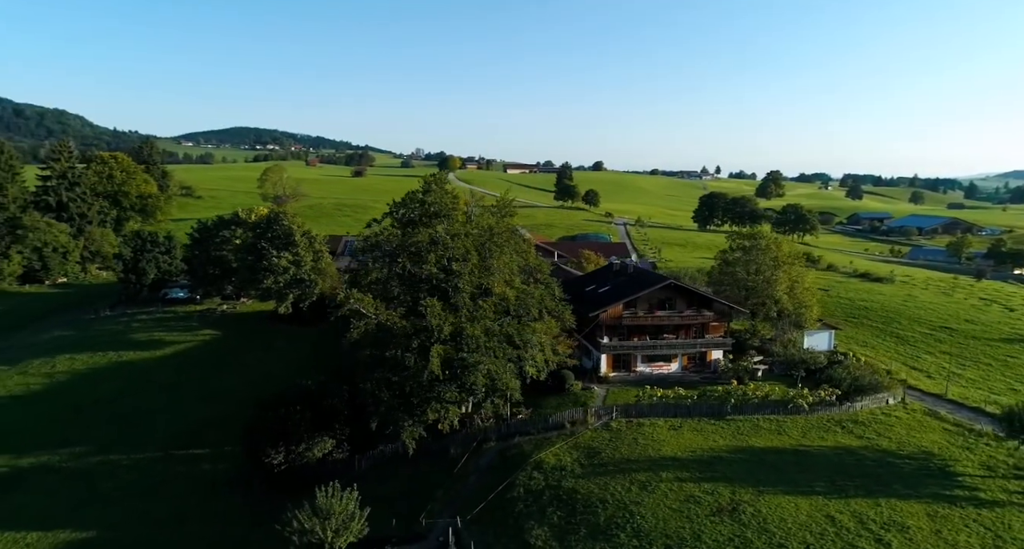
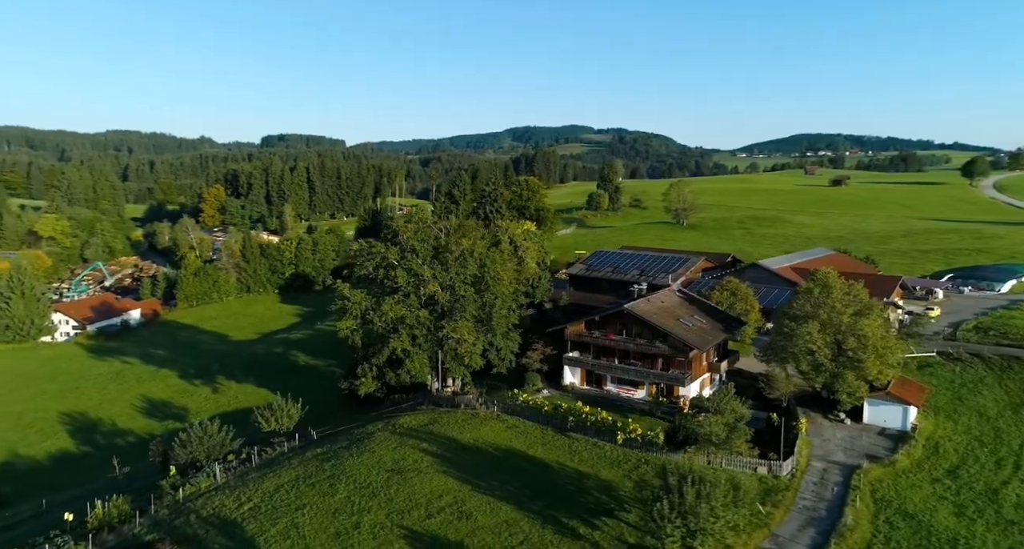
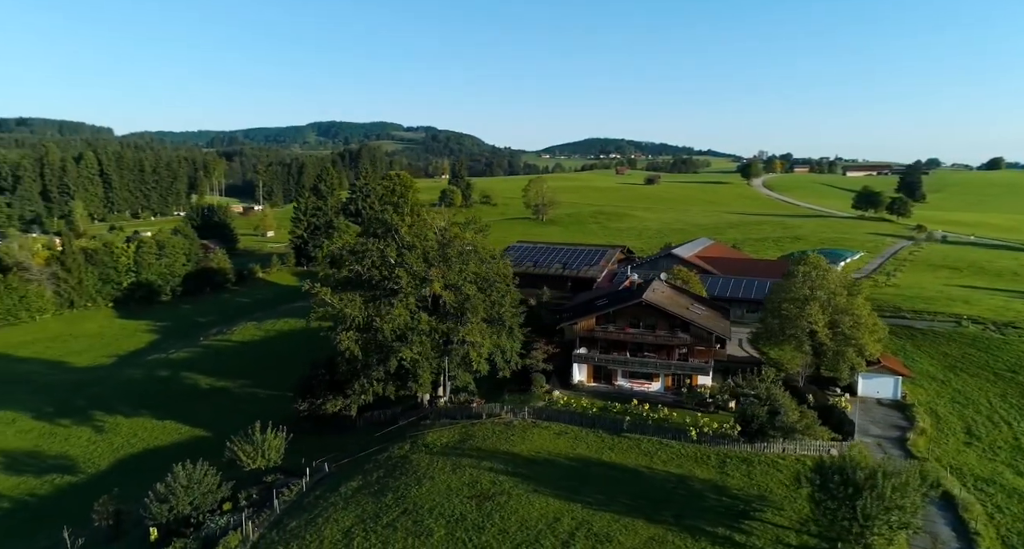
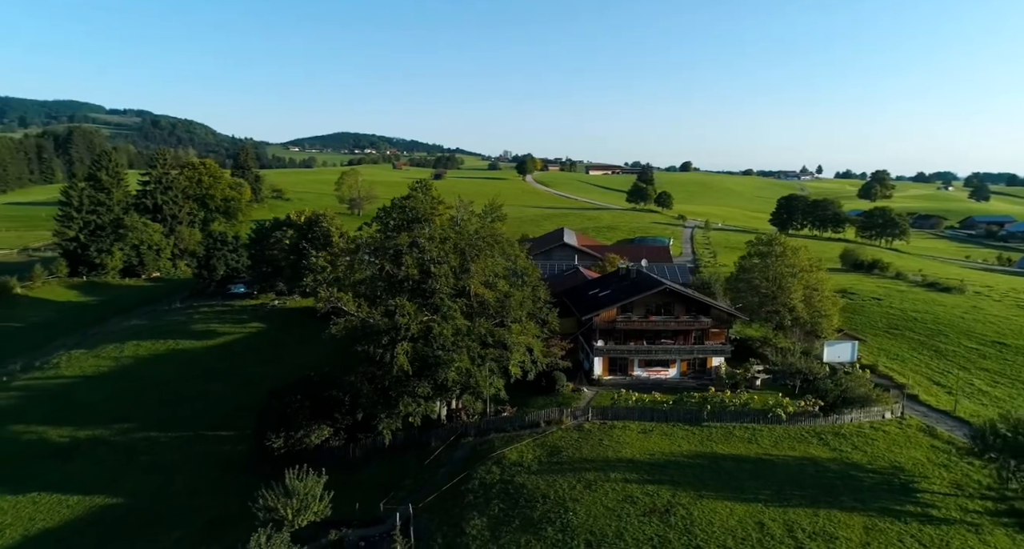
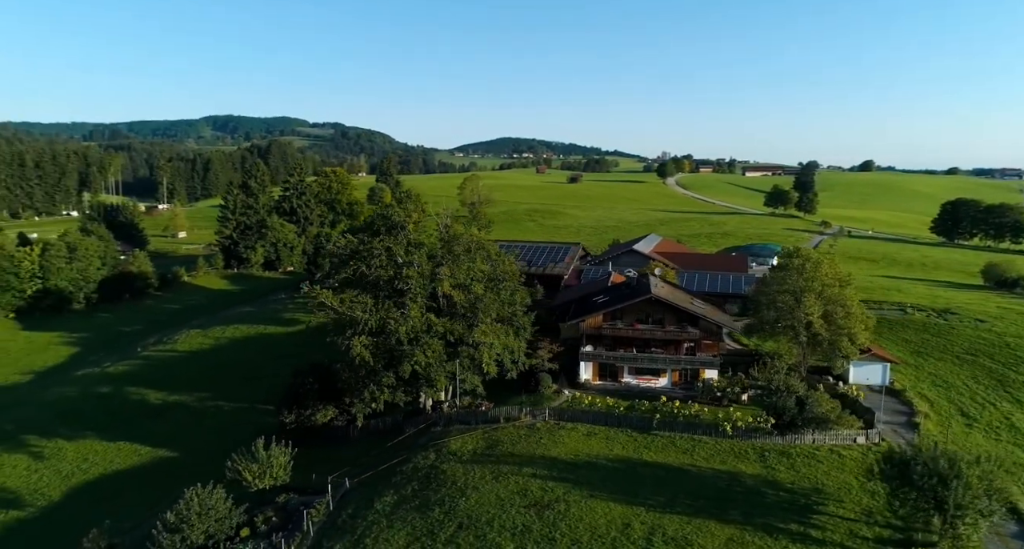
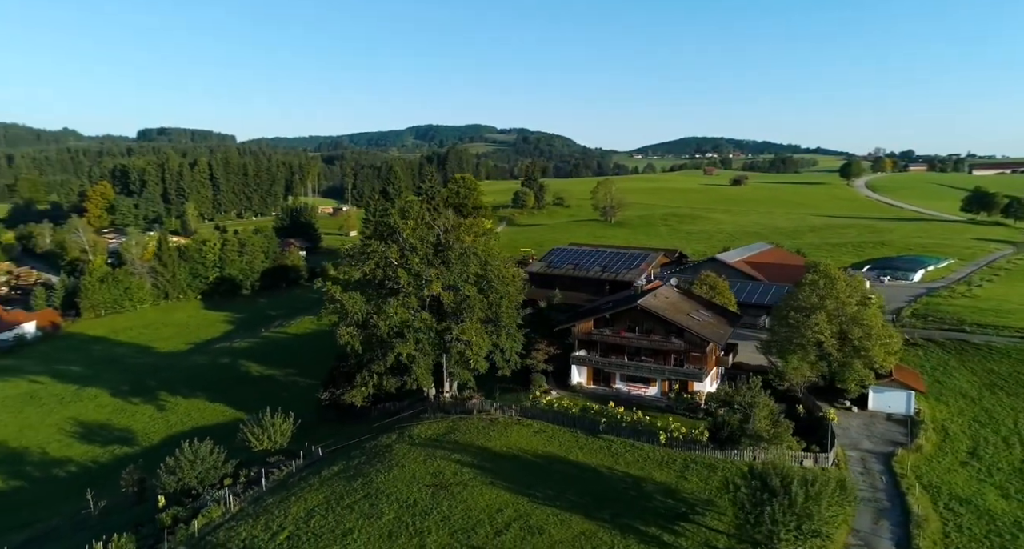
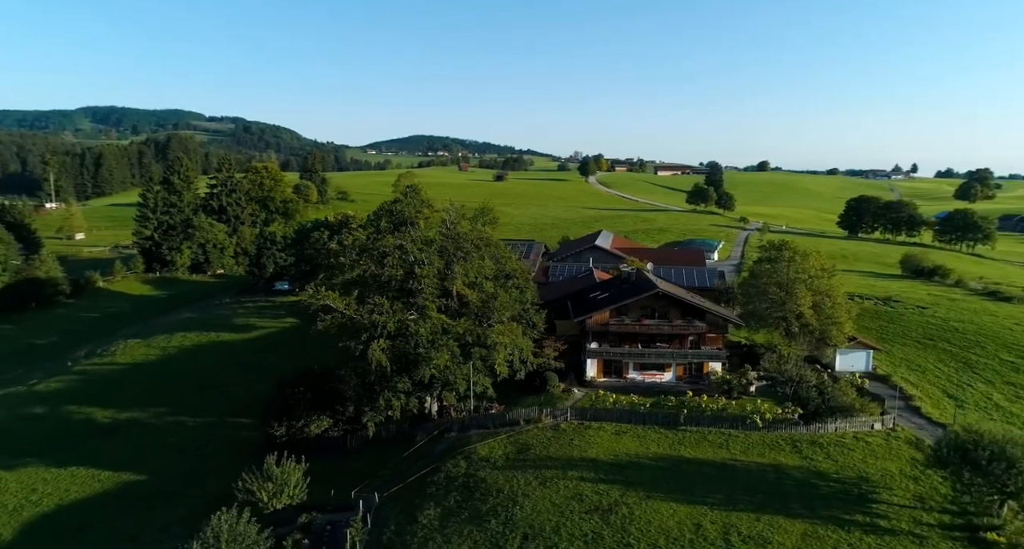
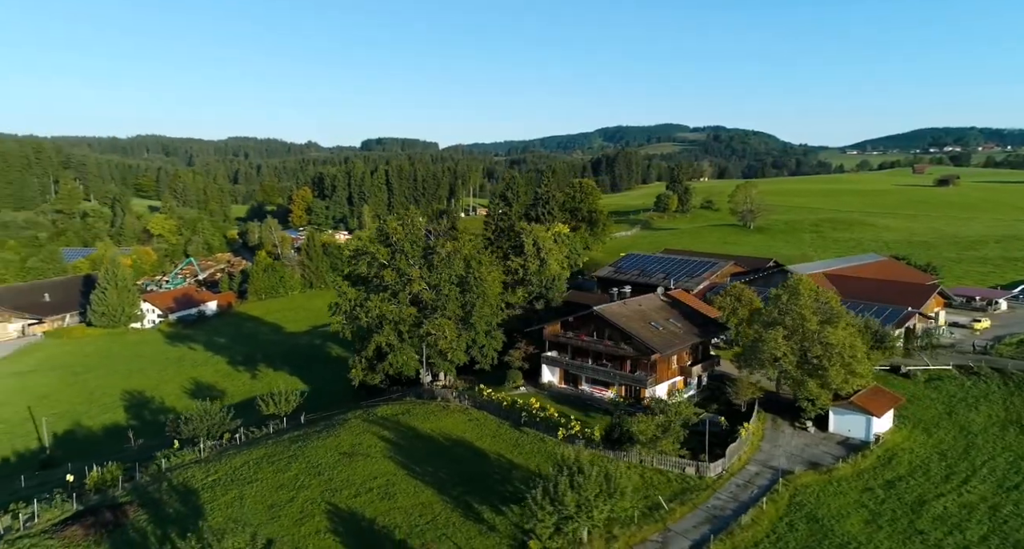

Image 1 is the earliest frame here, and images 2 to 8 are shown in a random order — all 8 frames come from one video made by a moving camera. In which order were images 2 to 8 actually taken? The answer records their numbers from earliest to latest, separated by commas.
4, 7, 5, 3, 6, 2, 8
